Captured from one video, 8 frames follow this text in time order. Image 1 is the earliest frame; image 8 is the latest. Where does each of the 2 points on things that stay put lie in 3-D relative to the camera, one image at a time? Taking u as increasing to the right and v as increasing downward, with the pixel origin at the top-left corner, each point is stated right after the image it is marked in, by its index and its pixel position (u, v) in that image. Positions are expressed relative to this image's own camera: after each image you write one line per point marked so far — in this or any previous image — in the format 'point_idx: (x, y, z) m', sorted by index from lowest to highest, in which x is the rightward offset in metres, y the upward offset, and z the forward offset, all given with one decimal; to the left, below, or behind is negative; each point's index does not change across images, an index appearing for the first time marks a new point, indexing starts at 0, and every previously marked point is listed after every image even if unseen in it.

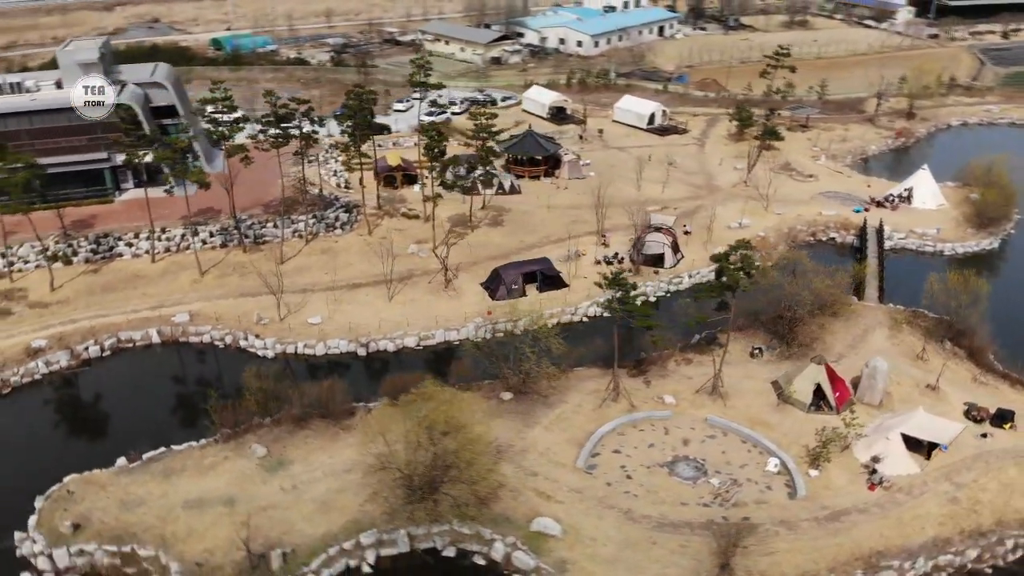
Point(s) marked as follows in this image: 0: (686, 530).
0: (+3.2, -4.5, +15.7) m
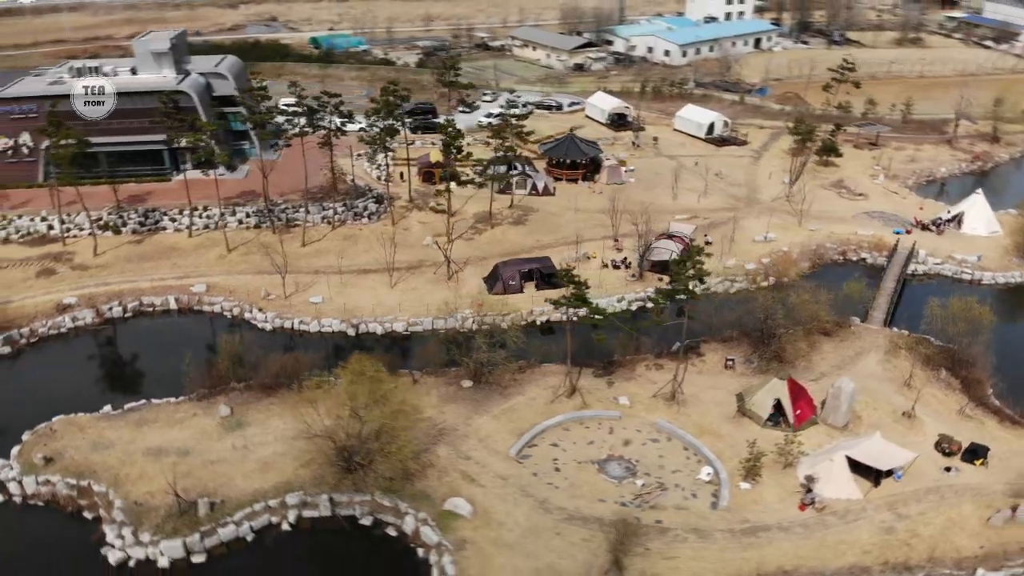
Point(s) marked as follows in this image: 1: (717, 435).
0: (+1.5, -4.5, +15.8) m
1: (+4.5, -3.2, +18.4) m
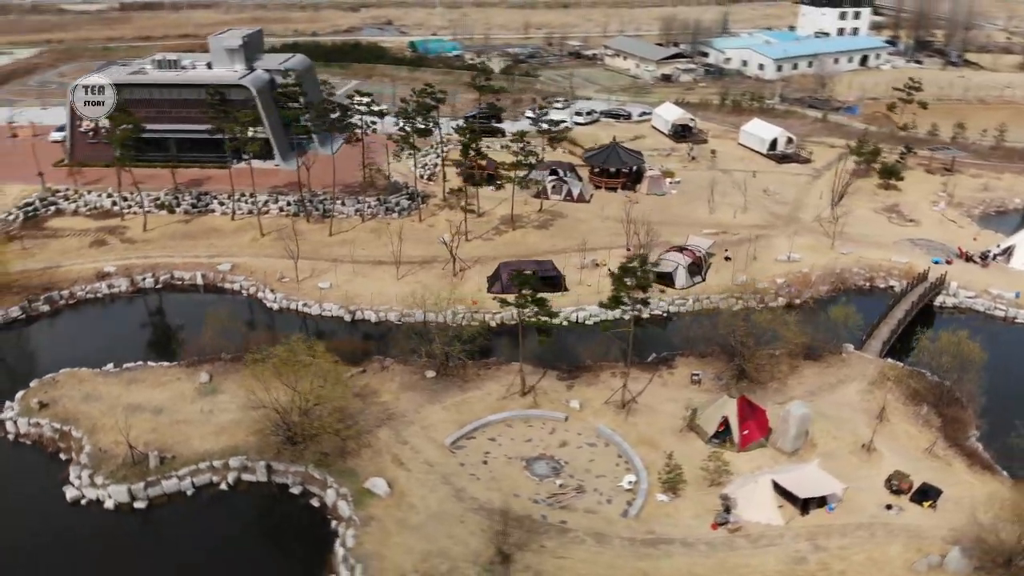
0: (-0.3, -4.4, +16.2) m
1: (+3.1, -3.4, +18.3) m
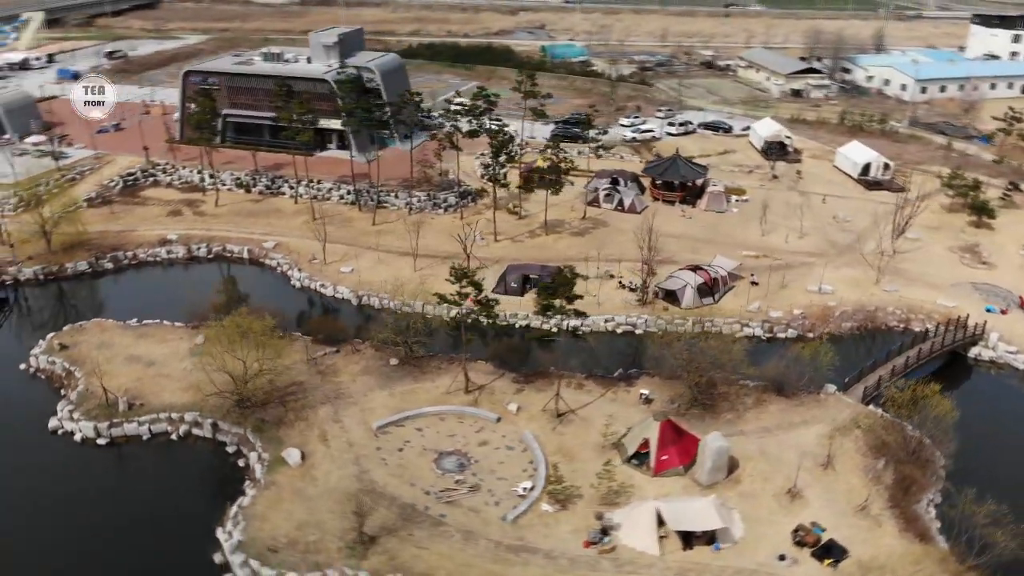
0: (-2.6, -4.3, +16.9) m
1: (+1.3, -3.7, +18.2) m
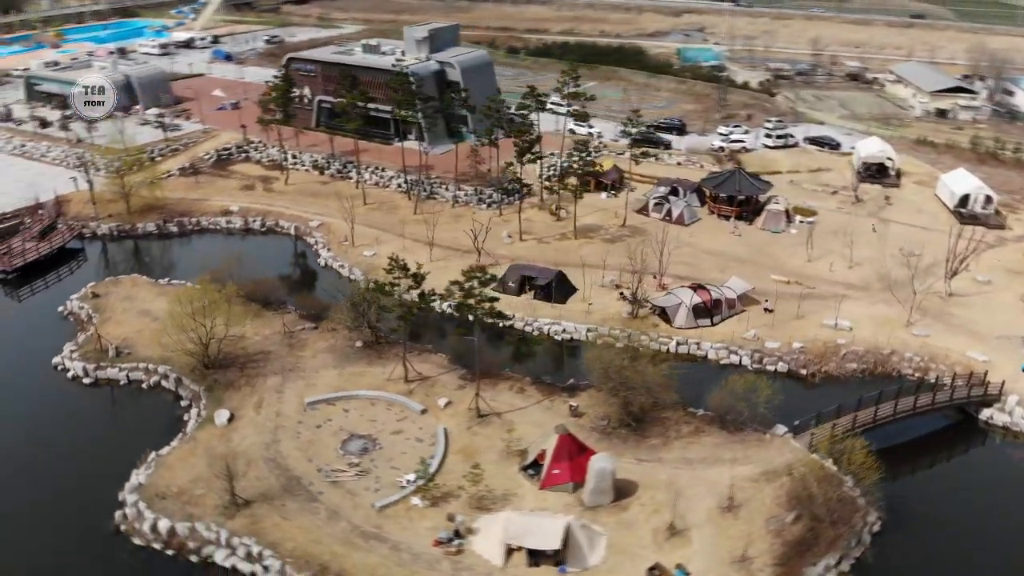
0: (-5.1, -3.9, +17.9) m
1: (-0.9, -3.7, +18.2) m
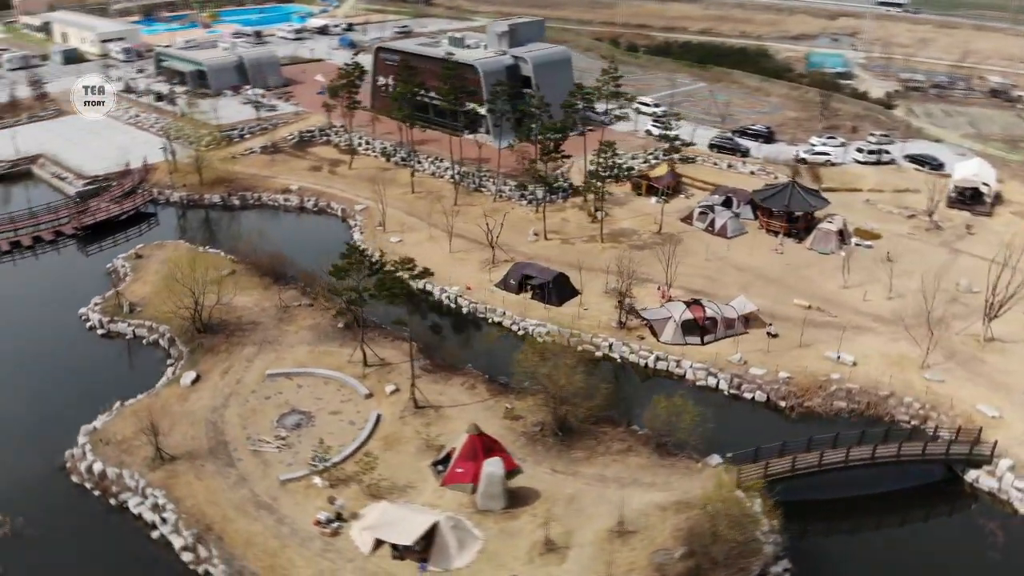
0: (-6.8, -3.3, +19.0) m
1: (-2.7, -3.5, +18.4) m
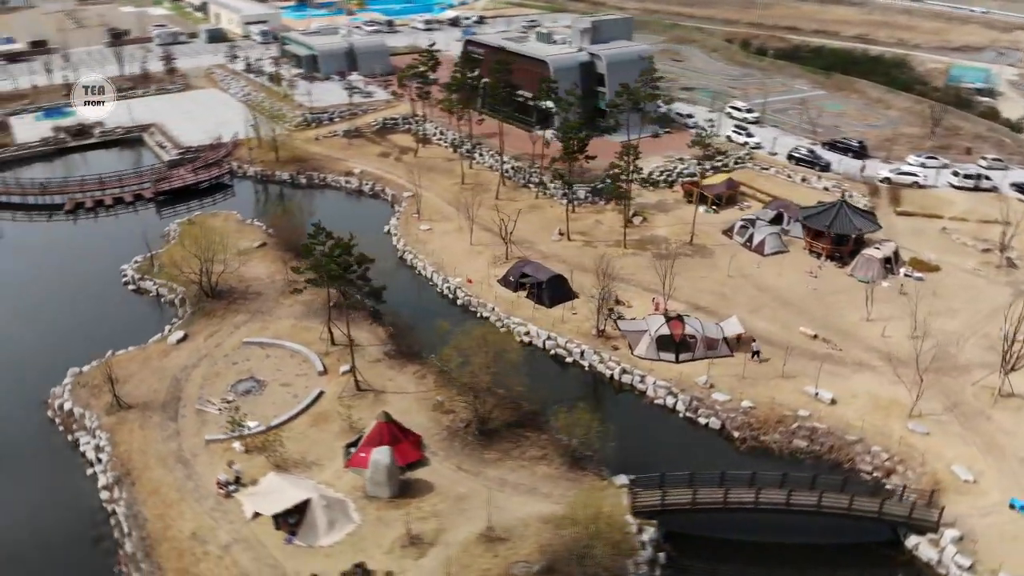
0: (-8.4, -2.4, +20.5) m
1: (-4.5, -3.0, +19.1) m
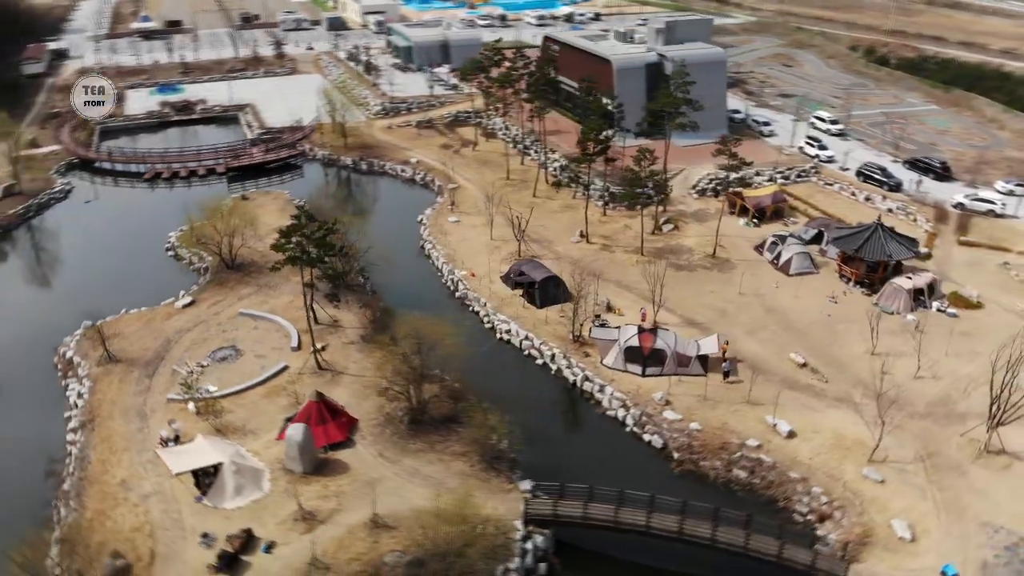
0: (-9.3, -1.6, +22.1) m
1: (-5.8, -2.5, +20.1) m
